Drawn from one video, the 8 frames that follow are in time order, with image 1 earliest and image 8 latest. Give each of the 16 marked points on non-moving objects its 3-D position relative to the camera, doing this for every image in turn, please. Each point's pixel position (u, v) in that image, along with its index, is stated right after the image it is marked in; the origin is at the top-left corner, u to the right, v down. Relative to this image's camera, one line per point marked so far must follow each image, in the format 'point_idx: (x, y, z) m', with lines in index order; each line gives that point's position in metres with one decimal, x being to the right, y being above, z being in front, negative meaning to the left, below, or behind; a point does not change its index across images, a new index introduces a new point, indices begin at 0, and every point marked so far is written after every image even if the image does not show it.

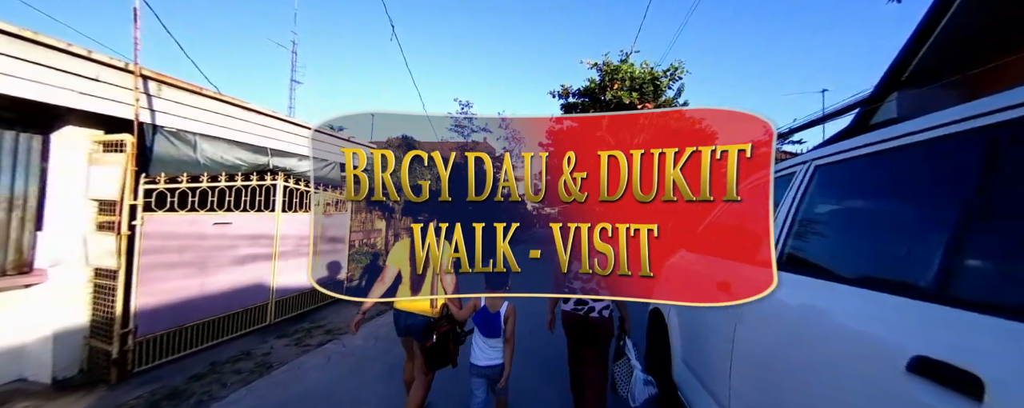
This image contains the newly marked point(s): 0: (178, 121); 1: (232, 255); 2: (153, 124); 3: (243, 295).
0: (-3.8, +0.9, +3.5) m
1: (-3.4, -0.6, +3.8) m
2: (-3.8, +0.8, +3.3) m
3: (-3.4, -1.1, +4.0) m
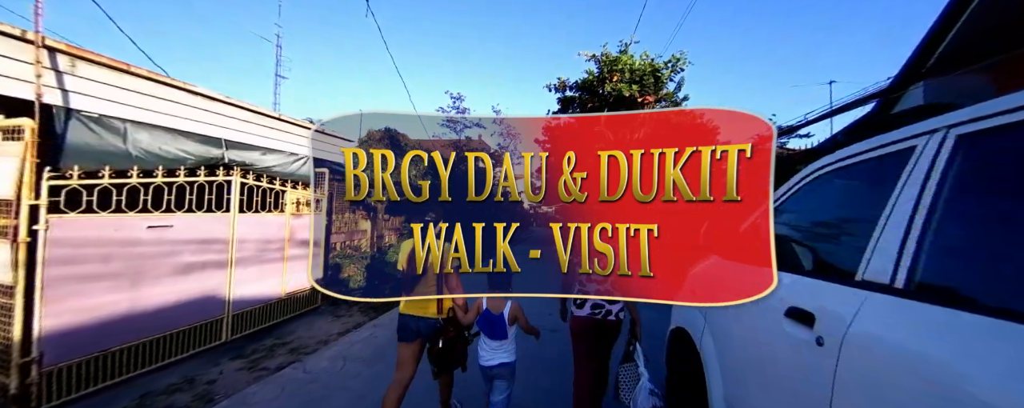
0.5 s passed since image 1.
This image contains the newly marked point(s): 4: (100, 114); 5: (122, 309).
0: (-3.9, +0.9, +2.9) m
1: (-3.5, -0.6, +3.2) m
2: (-3.9, +0.9, +2.7) m
3: (-3.5, -1.1, +3.4) m
4: (-3.9, +0.8, +2.9) m
5: (-3.7, -1.0, +3.0) m
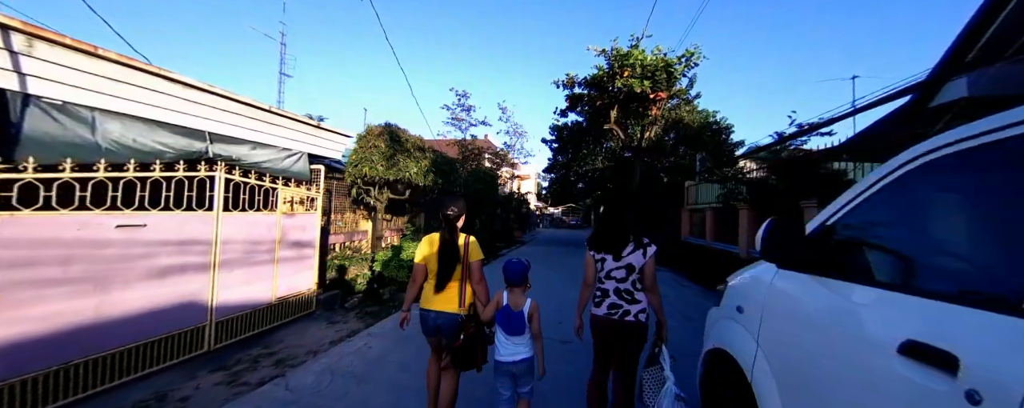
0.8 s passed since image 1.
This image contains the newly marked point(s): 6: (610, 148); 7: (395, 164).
0: (-3.8, +1.0, +2.7) m
1: (-3.5, -0.6, +2.9) m
2: (-3.9, +0.9, +2.4) m
3: (-3.5, -1.1, +3.1) m
4: (-3.8, +0.9, +2.6) m
5: (-3.7, -1.0, +2.7) m
6: (+4.8, +2.8, +15.0) m
7: (-1.9, +0.7, +5.1) m
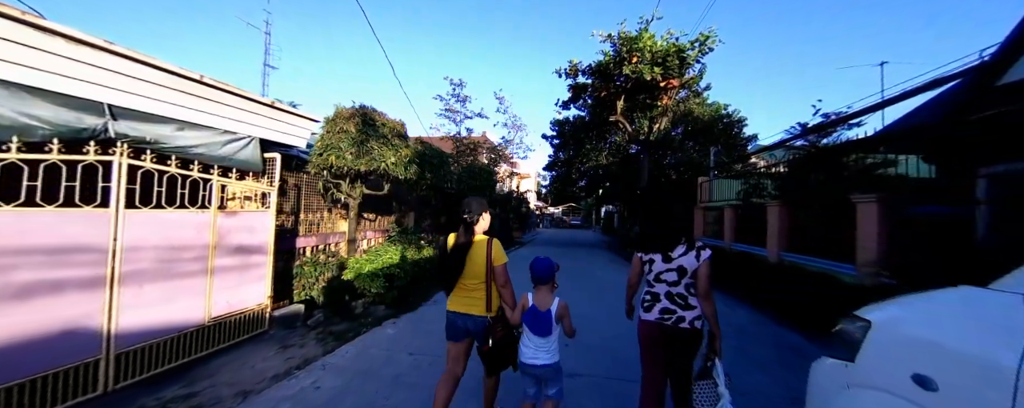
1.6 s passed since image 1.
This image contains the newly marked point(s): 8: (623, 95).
0: (-3.9, +1.0, +1.8) m
1: (-3.5, -0.5, +2.1) m
2: (-3.9, +0.9, +1.6) m
3: (-3.5, -1.1, +2.2) m
4: (-3.8, +0.9, +1.8) m
5: (-3.7, -0.9, +1.8) m
6: (+4.8, +2.9, +14.1) m
7: (-2.0, +0.7, +4.3) m
8: (+3.8, +3.7, +10.5) m
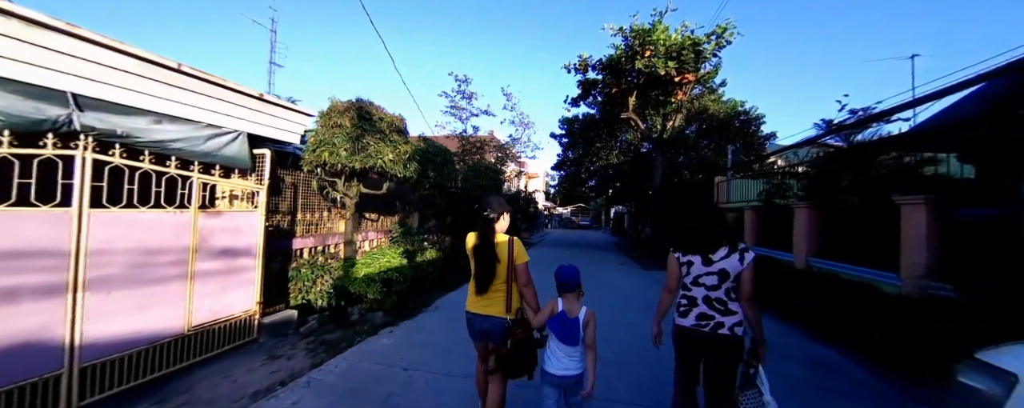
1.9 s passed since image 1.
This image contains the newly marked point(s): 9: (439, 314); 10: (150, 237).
0: (-3.8, +1.0, +1.6) m
1: (-3.5, -0.5, +1.9) m
2: (-3.9, +0.9, +1.4) m
3: (-3.5, -1.1, +2.0) m
4: (-3.8, +0.9, +1.5) m
5: (-3.7, -0.9, +1.6) m
6: (+5.1, +2.9, +13.7) m
7: (-1.9, +0.7, +4.0) m
8: (+4.0, +3.7, +10.0) m
9: (-1.1, -1.6, +4.6) m
10: (-3.2, -0.3, +2.8) m
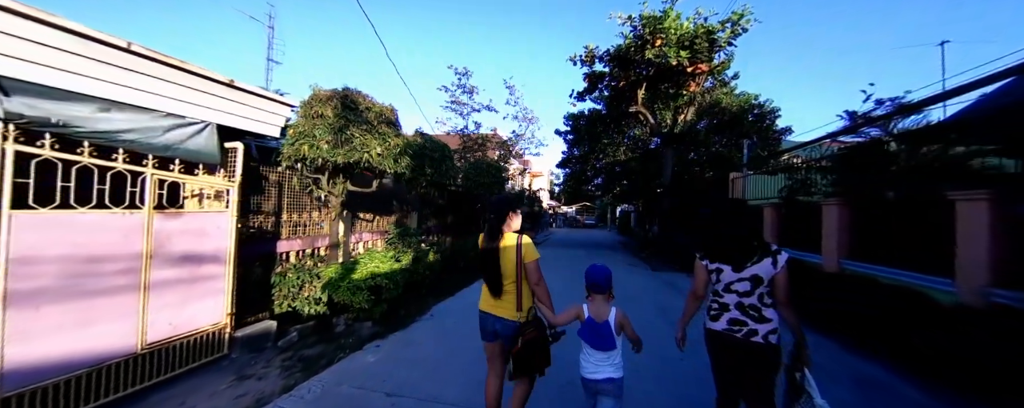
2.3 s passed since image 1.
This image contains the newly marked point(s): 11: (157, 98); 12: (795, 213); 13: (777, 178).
0: (-3.9, +1.0, +1.2) m
1: (-3.5, -0.5, +1.5) m
2: (-3.9, +0.9, +1.0) m
3: (-3.5, -1.1, +1.6) m
4: (-3.9, +0.9, +1.2) m
5: (-3.7, -0.9, +1.2) m
6: (+5.3, +2.9, +13.2) m
7: (-1.9, +0.7, +3.6) m
8: (+4.1, +3.7, +9.5) m
9: (-1.0, -1.6, +4.1) m
10: (-3.2, -0.3, +2.4) m
11: (-3.4, +1.0, +3.0) m
12: (+5.8, -0.2, +6.4) m
13: (+6.1, +0.6, +7.2) m
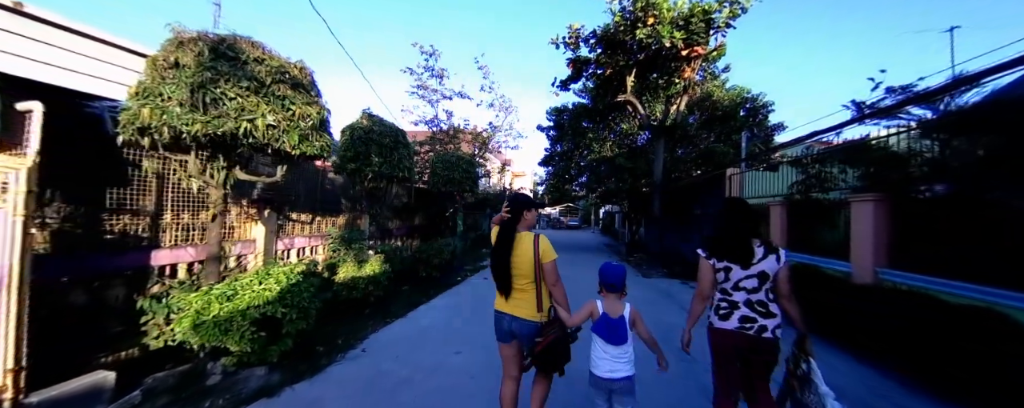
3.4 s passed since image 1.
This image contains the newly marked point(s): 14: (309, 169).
0: (-4.1, +1.1, -0.1) m
1: (-3.8, -0.5, +0.2) m
2: (-4.2, +1.0, -0.3) m
3: (-3.8, -1.0, +0.4) m
4: (-4.1, +1.0, -0.1) m
5: (-4.0, -0.9, -0.1) m
6: (+4.4, +2.9, +12.3) m
7: (-2.3, +0.8, +2.4) m
8: (+3.4, +3.7, +8.7) m
9: (-1.5, -1.5, +3.0) m
10: (-3.6, -0.2, +1.2) m
11: (-3.8, +1.1, +1.7) m
12: (+5.3, -0.1, +5.6) m
13: (+5.6, +0.6, +6.4) m
14: (-3.6, +0.6, +5.5) m
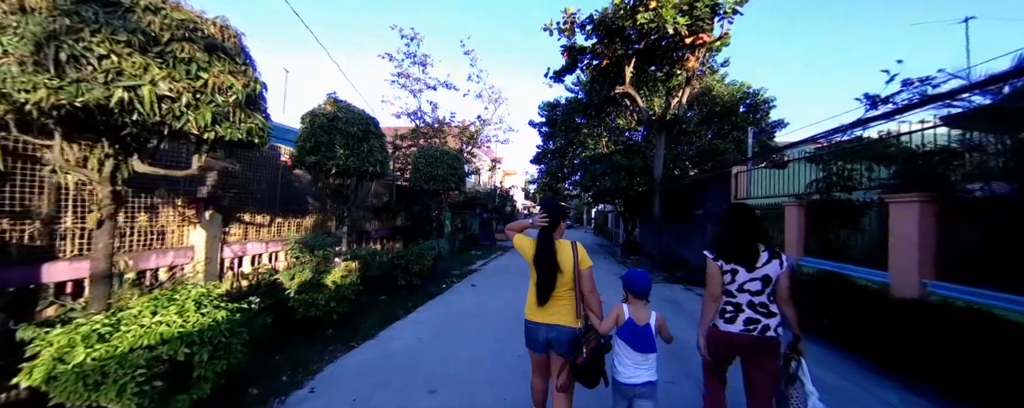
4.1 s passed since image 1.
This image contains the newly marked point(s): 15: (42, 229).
0: (-4.1, +1.0, -0.8) m
1: (-3.8, -0.5, -0.5) m
2: (-4.2, +1.0, -1.0) m
3: (-3.8, -1.0, -0.4) m
4: (-4.1, +1.0, -0.8) m
5: (-4.0, -0.9, -0.8) m
6: (+4.1, +3.0, +11.8) m
7: (-2.4, +0.8, +1.7) m
8: (+3.2, +3.7, +8.1) m
9: (-1.6, -1.6, +2.3) m
10: (-3.6, -0.2, +0.4) m
11: (-3.8, +1.1, +1.0) m
12: (+5.2, -0.1, +5.1) m
13: (+5.4, +0.6, +5.9) m
14: (-3.7, +0.6, +4.8) m
15: (-4.2, -0.2, +2.7) m
